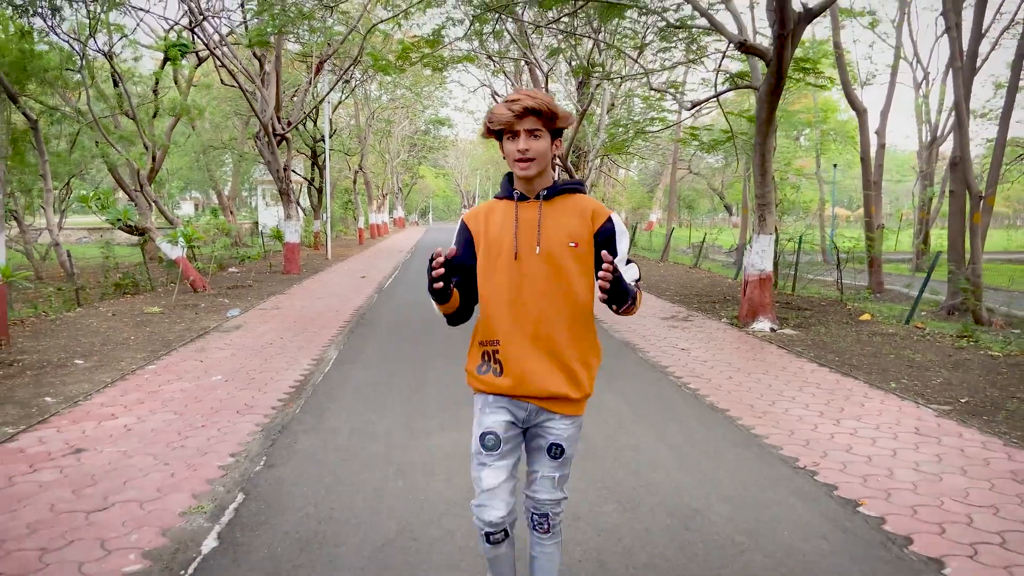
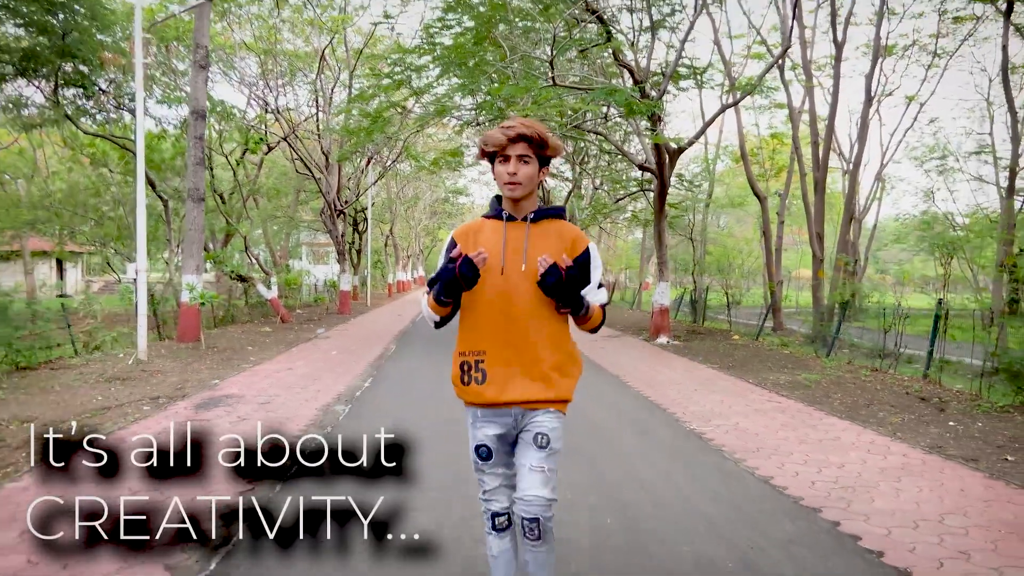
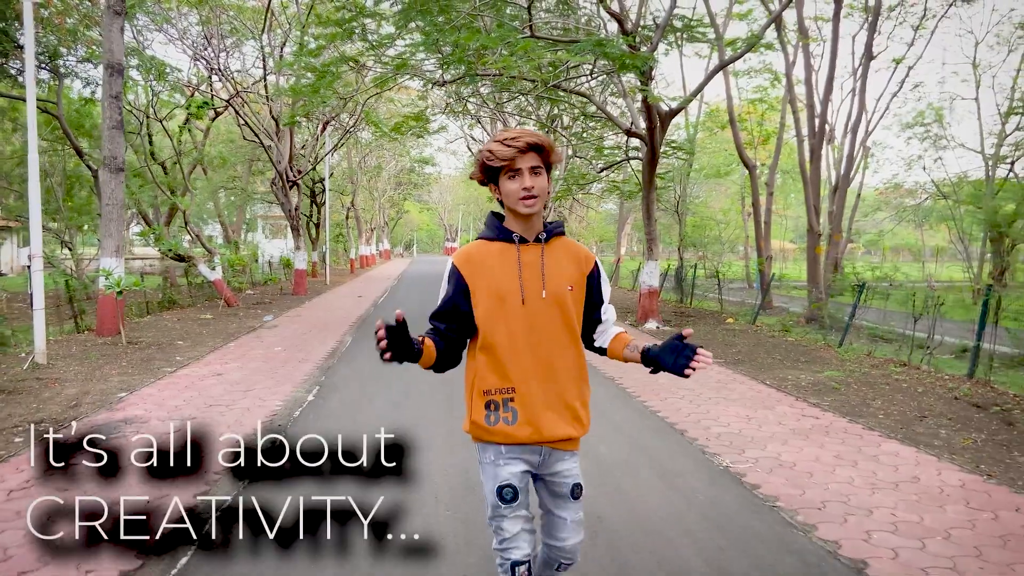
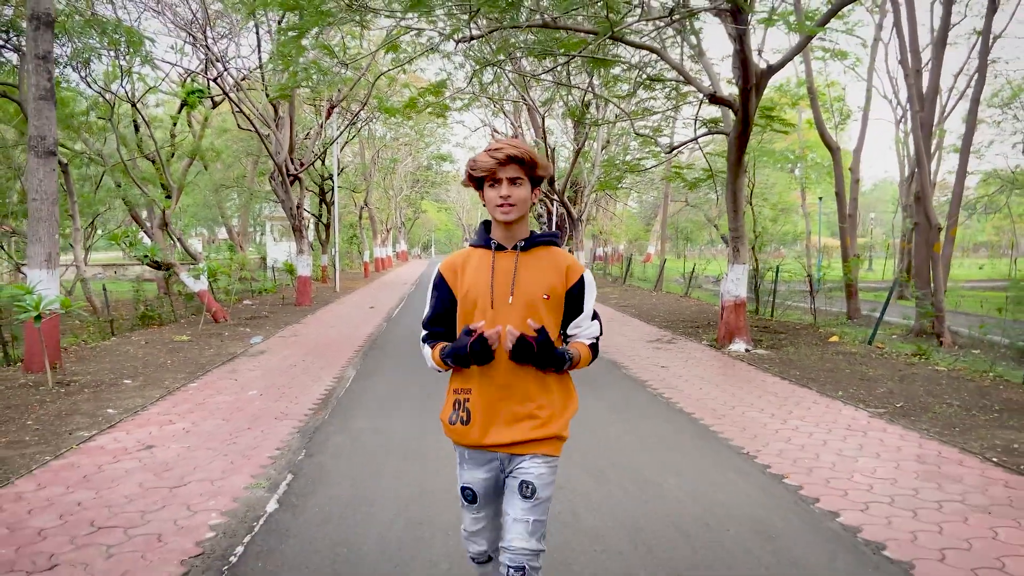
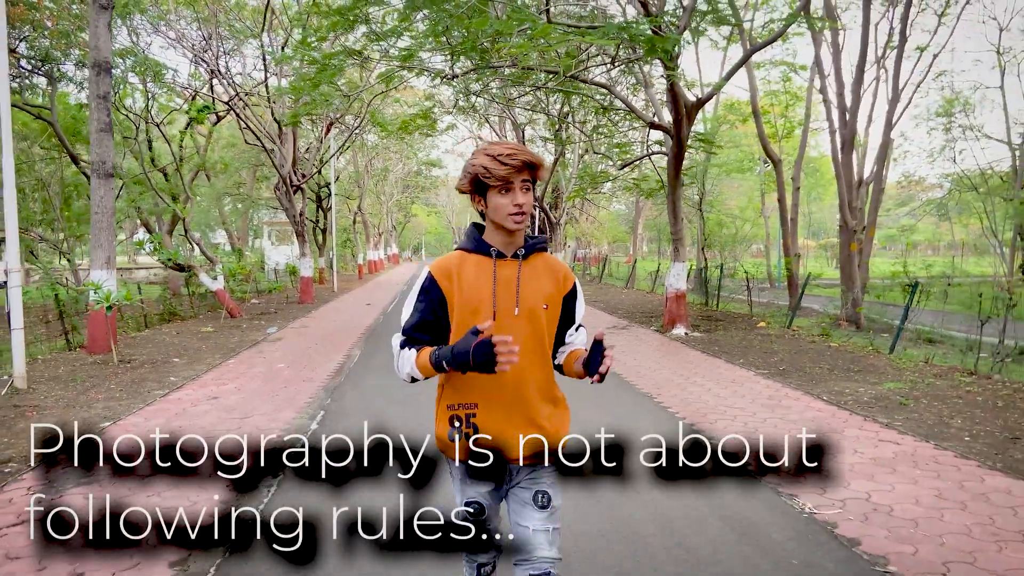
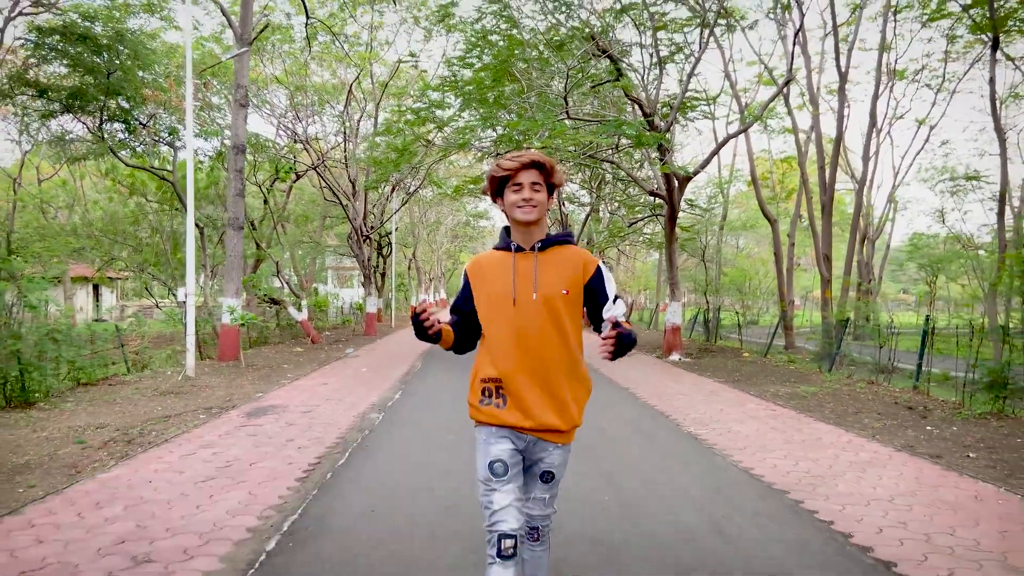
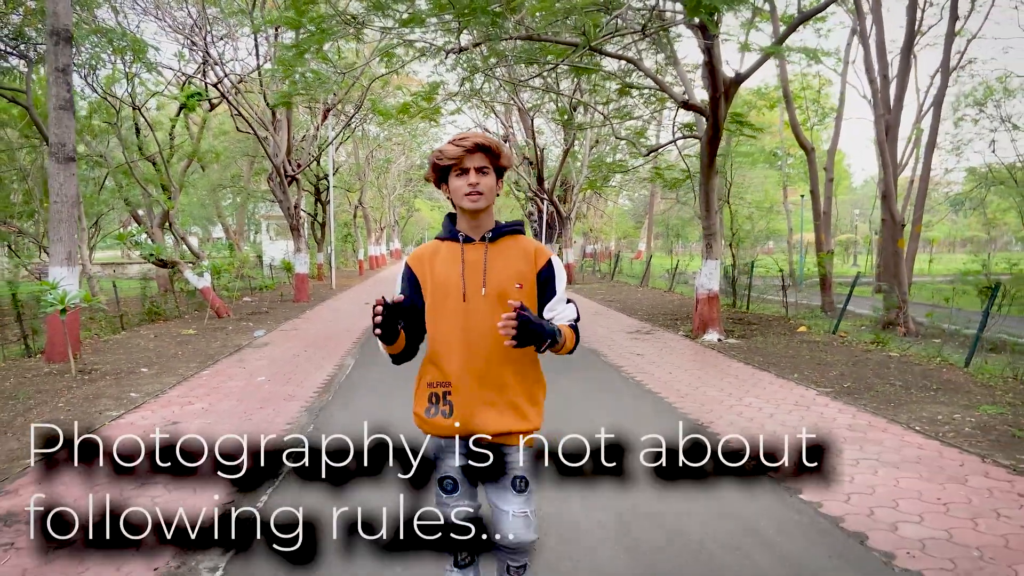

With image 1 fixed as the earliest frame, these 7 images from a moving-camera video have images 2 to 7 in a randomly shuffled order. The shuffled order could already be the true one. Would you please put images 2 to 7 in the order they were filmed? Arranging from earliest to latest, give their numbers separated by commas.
4, 7, 5, 3, 2, 6
